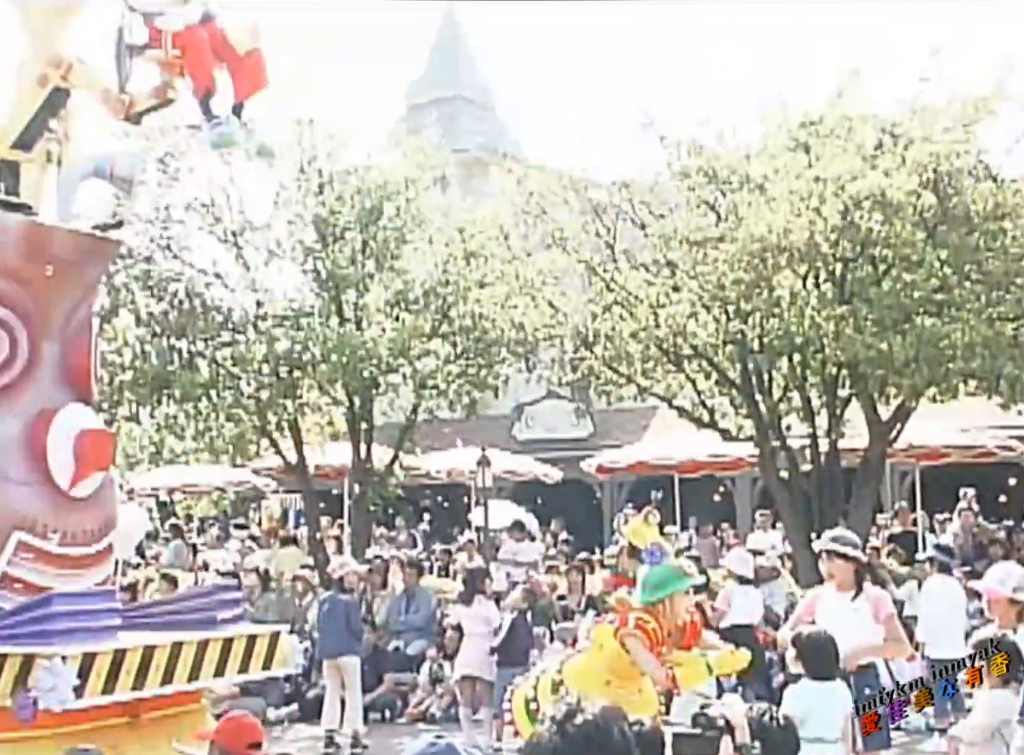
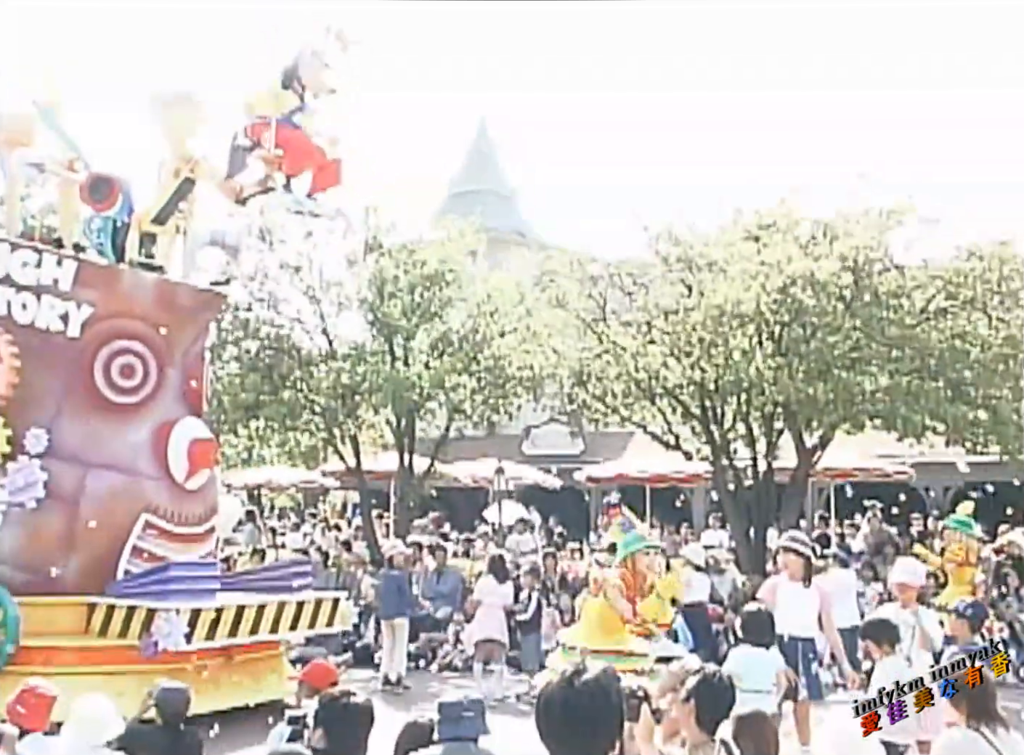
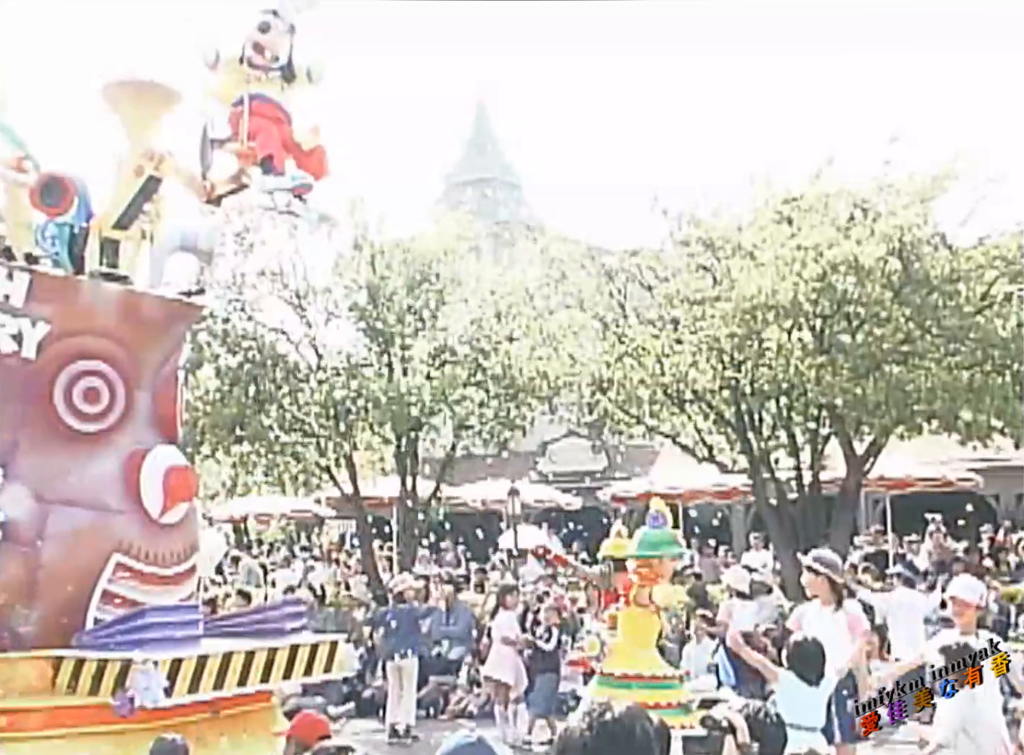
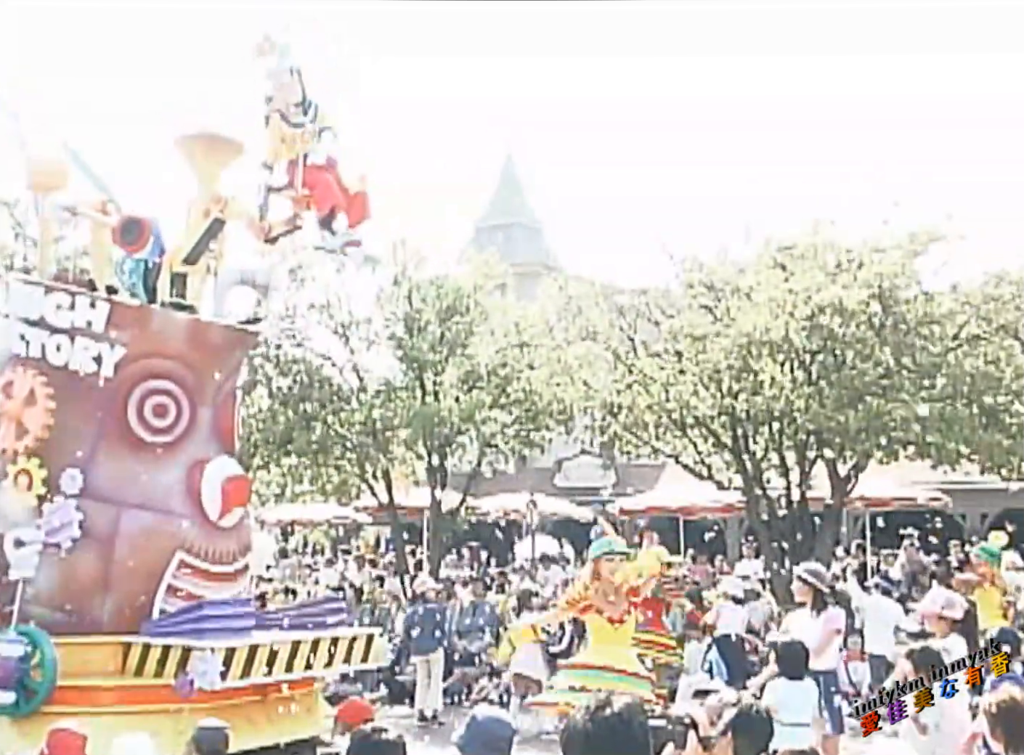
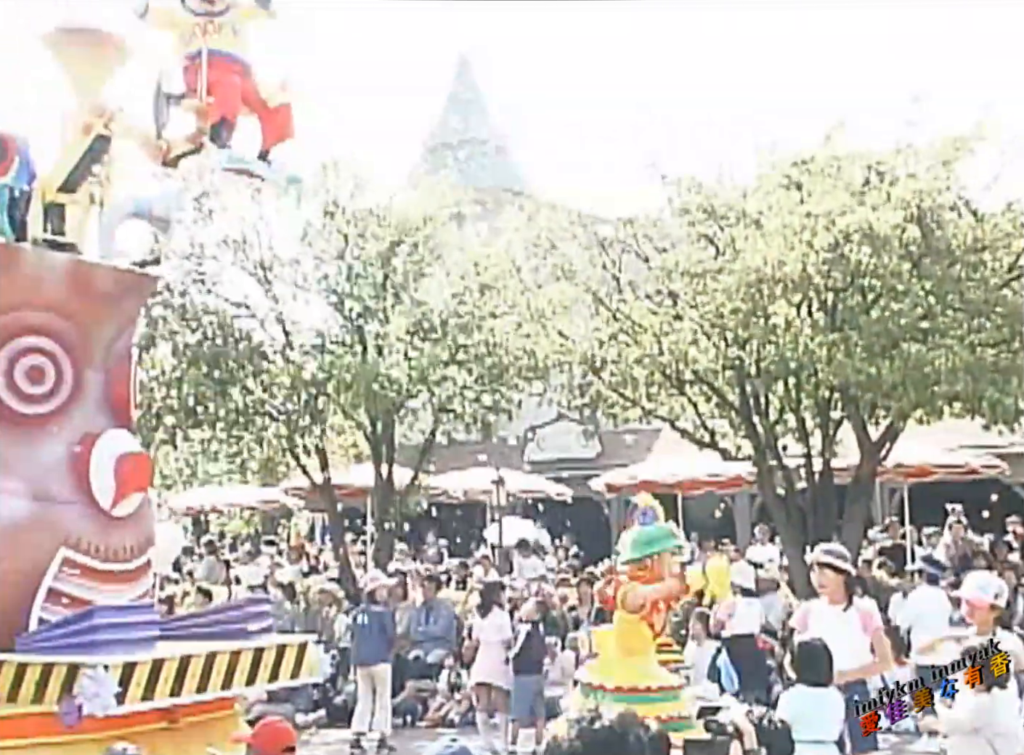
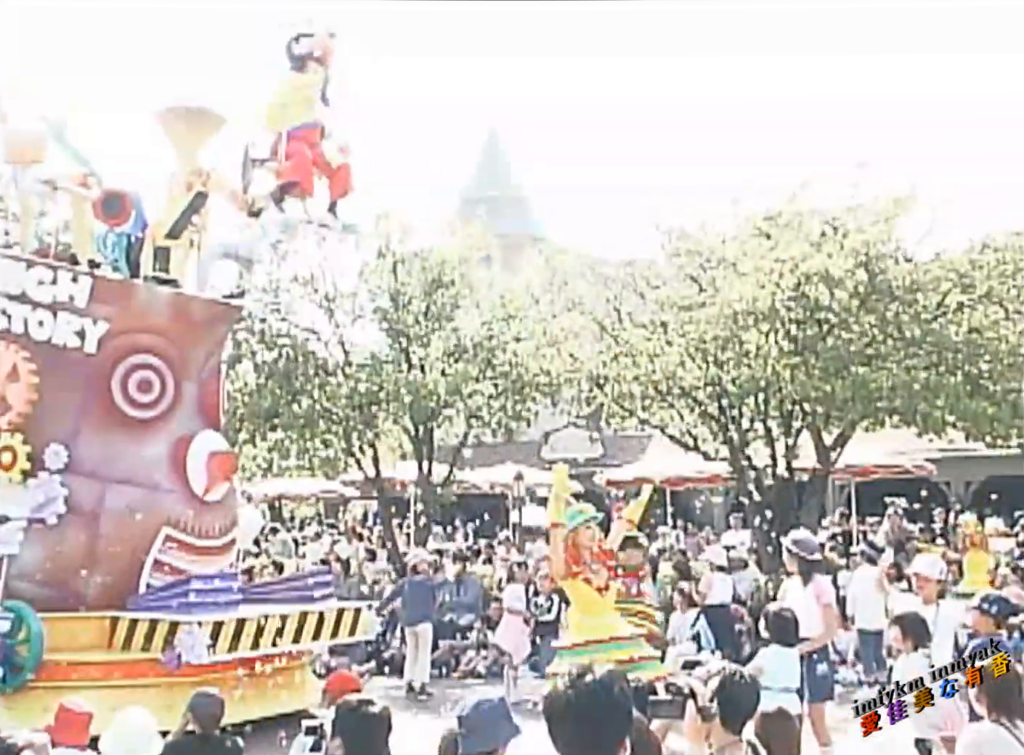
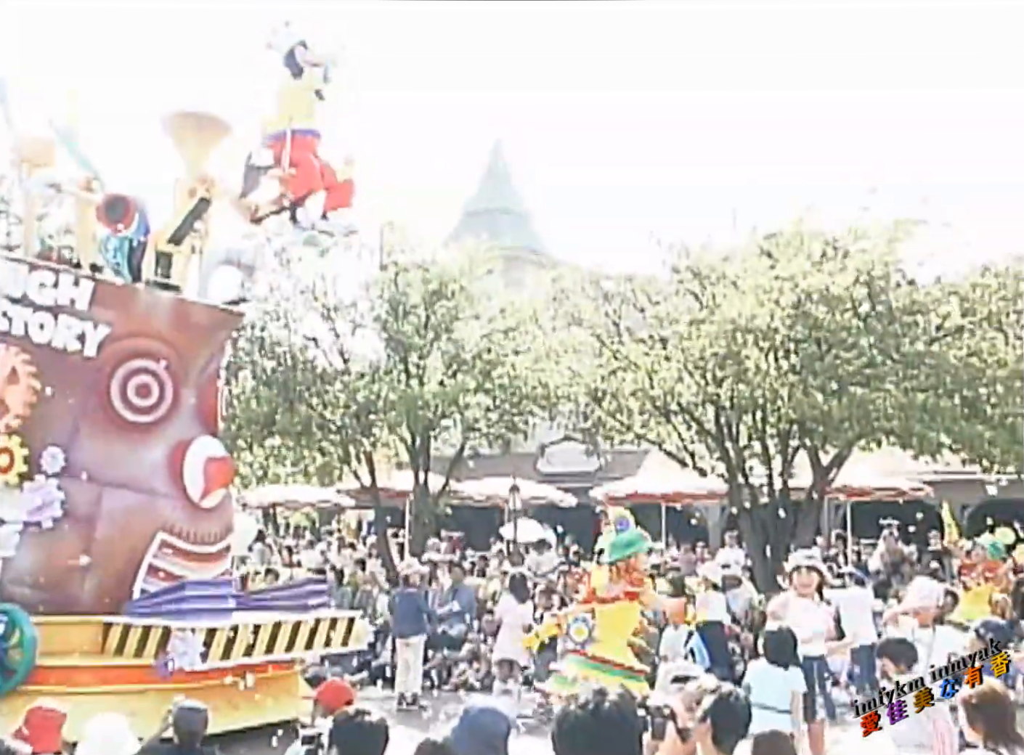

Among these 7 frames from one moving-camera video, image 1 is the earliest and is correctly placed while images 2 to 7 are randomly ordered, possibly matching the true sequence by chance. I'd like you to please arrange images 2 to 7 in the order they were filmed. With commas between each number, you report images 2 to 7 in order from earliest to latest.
5, 3, 6, 4, 7, 2
